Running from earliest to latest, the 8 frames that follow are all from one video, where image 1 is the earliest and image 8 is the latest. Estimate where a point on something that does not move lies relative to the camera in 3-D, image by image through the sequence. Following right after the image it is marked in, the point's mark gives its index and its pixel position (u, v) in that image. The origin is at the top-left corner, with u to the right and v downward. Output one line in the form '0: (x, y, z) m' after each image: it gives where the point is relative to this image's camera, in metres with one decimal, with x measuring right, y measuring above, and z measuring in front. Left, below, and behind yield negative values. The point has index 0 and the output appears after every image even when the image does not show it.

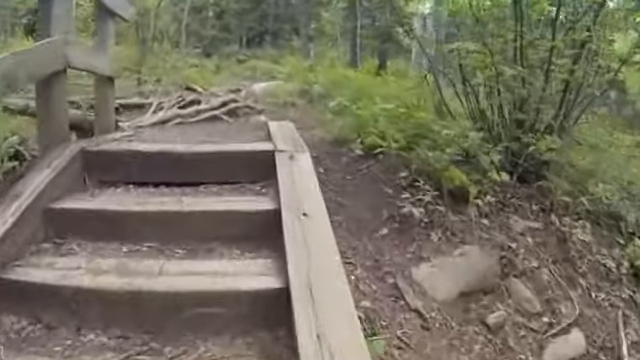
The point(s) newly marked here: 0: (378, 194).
0: (+0.3, -0.1, +5.8) m
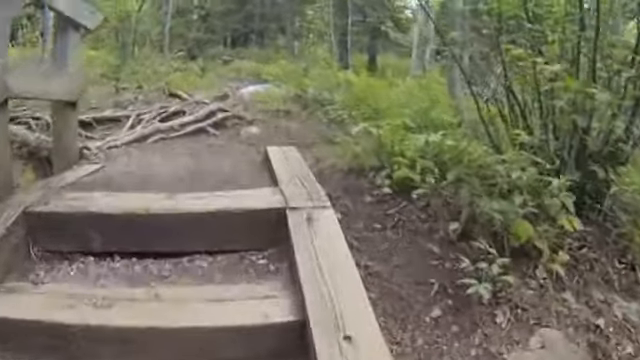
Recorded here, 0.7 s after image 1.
0: (+0.5, -0.3, +4.4) m
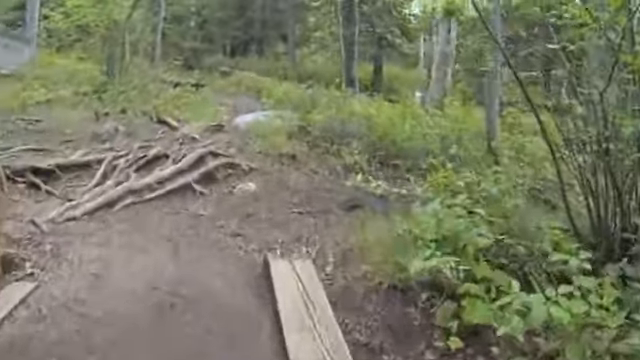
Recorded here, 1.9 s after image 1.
0: (+0.6, -0.9, +2.6) m
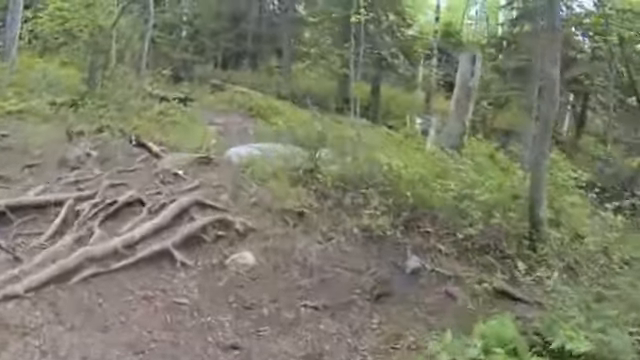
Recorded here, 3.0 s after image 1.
0: (+0.7, -1.3, +1.2) m
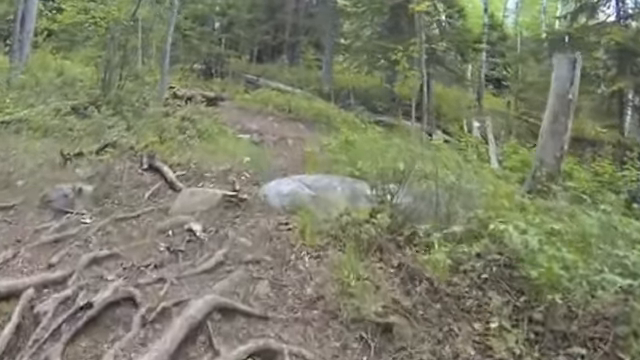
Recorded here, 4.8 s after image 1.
0: (+0.9, -1.7, -1.2) m
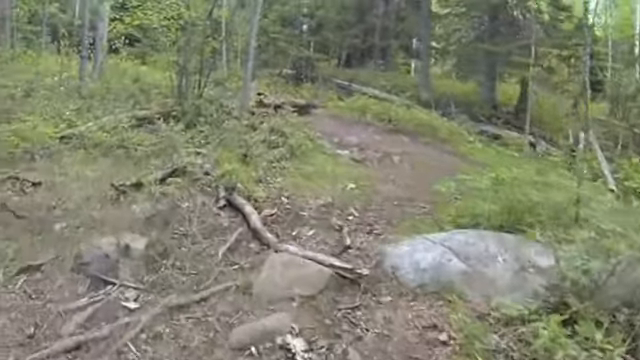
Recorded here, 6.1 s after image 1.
0: (+0.9, -2.0, -3.5) m
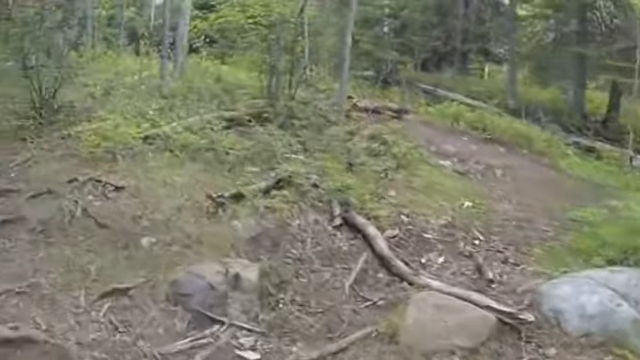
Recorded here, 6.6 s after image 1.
0: (+0.9, -2.1, -4.5) m
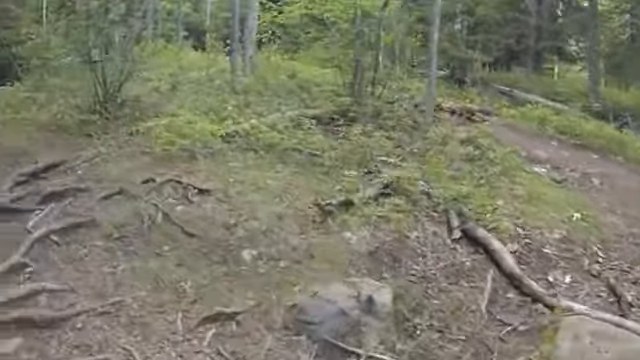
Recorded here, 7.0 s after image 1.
0: (+1.0, -2.1, -5.2) m
